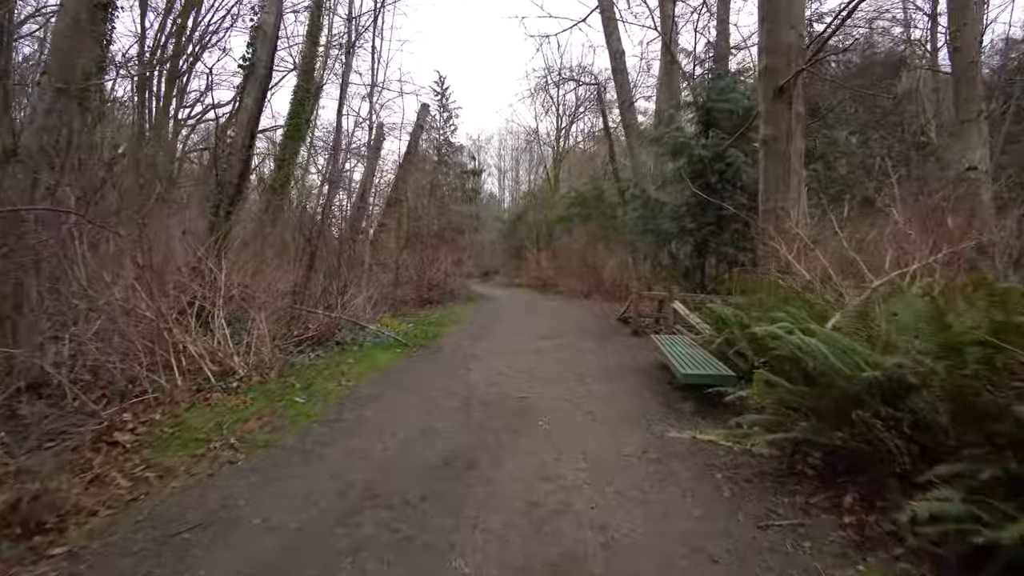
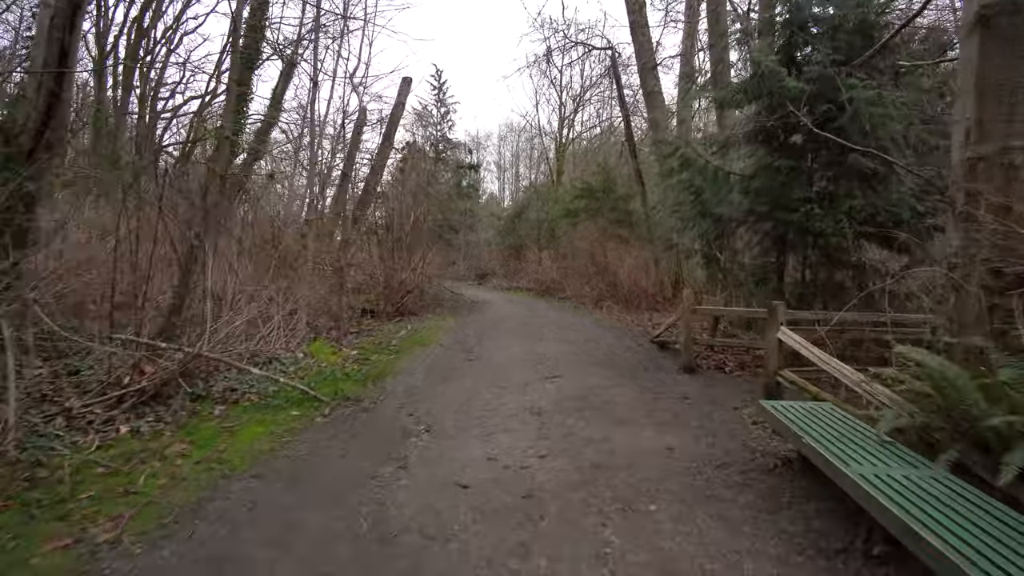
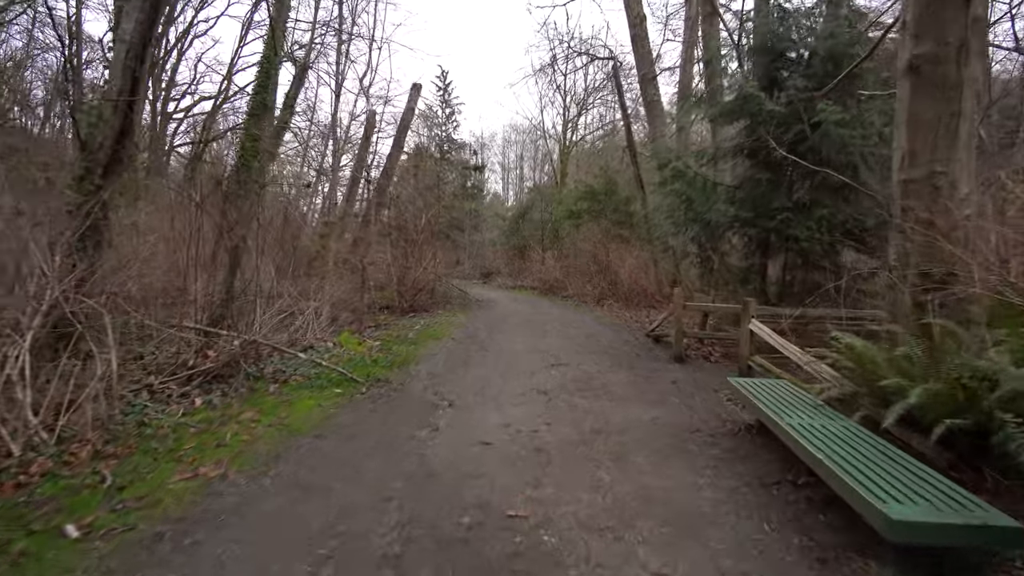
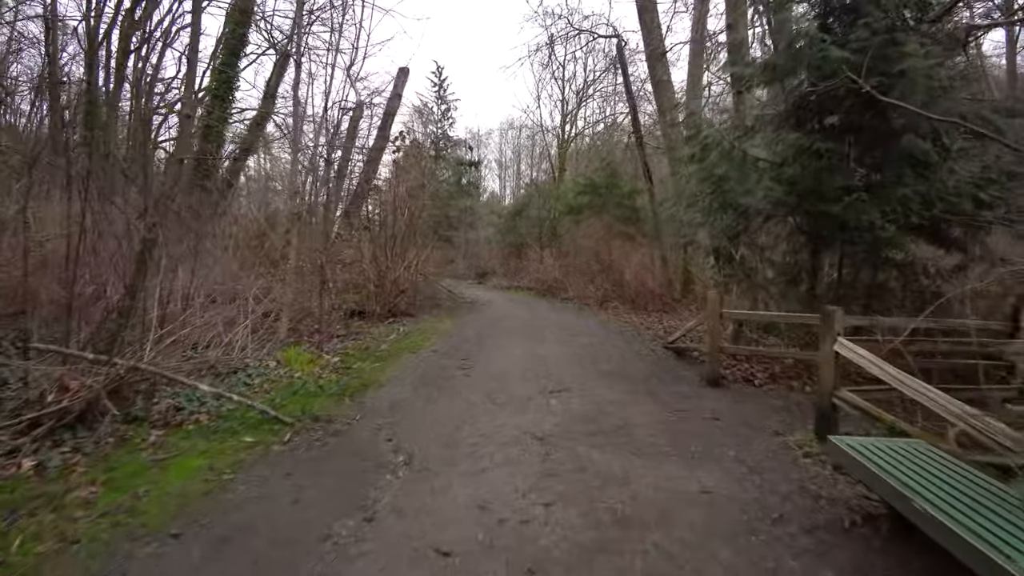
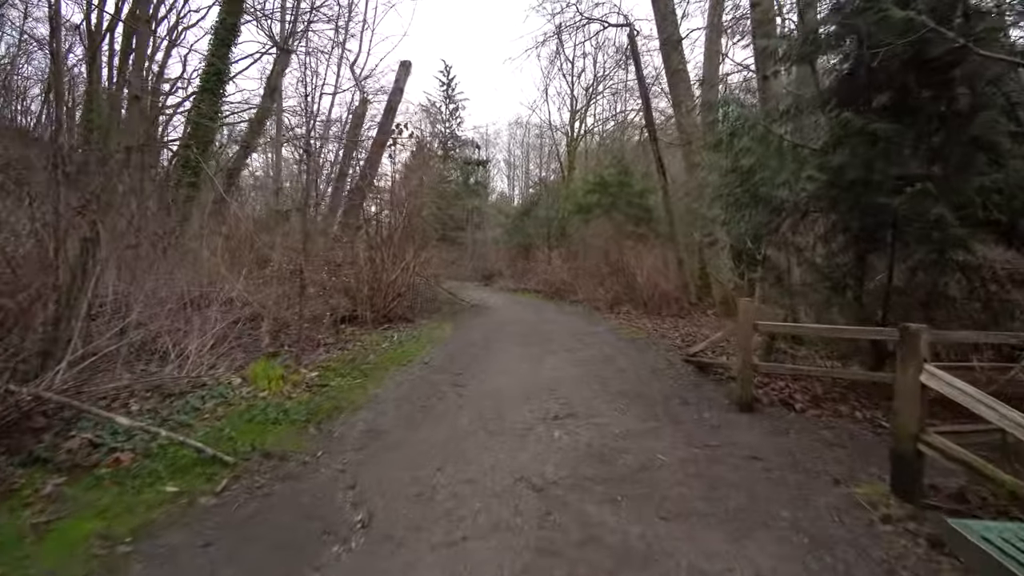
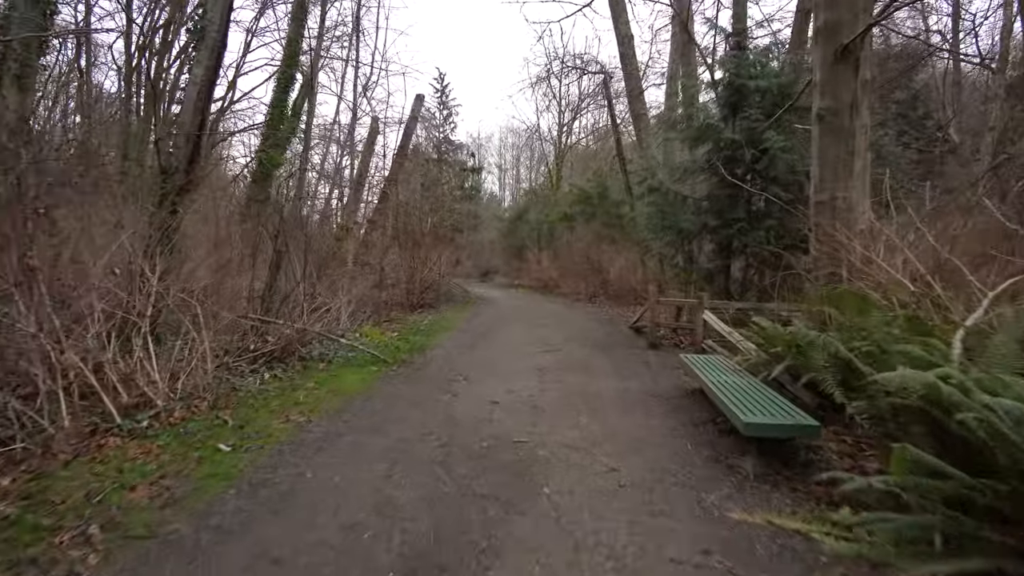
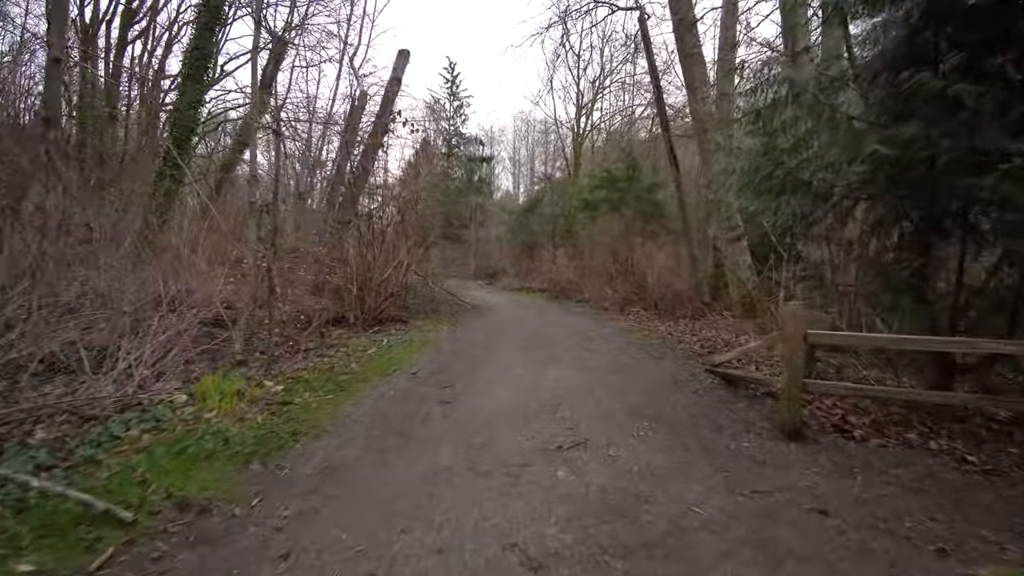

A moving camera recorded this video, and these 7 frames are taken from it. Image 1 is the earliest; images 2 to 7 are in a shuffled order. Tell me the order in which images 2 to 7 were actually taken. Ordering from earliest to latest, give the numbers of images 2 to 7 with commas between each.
6, 3, 2, 4, 5, 7
